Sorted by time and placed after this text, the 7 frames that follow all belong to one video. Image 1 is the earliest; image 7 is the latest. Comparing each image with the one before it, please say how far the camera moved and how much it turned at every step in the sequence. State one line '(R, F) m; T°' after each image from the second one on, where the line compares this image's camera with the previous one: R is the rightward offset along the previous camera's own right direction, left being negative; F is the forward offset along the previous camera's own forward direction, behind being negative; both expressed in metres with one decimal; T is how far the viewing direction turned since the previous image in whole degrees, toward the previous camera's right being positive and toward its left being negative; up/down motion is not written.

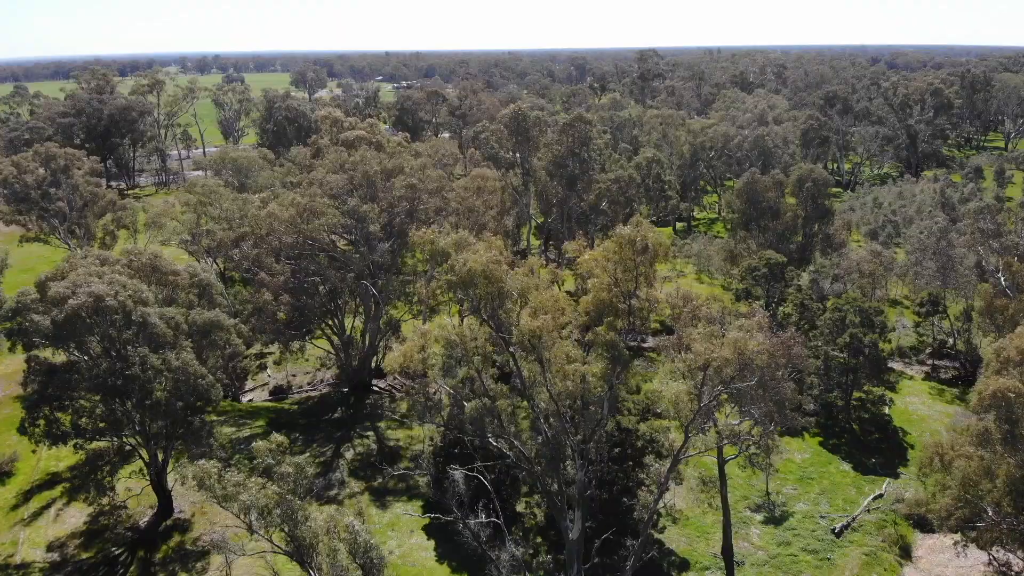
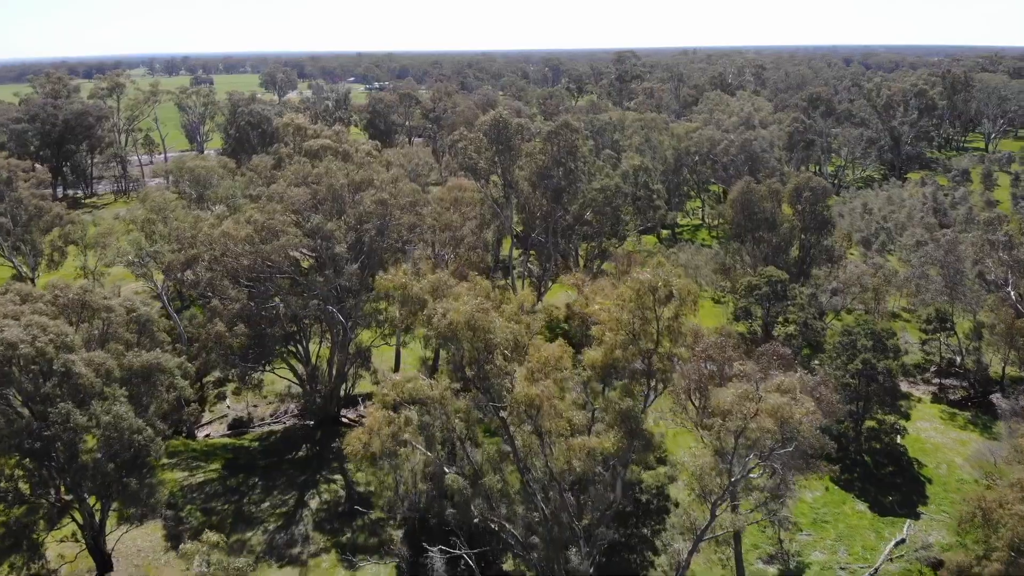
(-0.2, +2.7) m; +2°
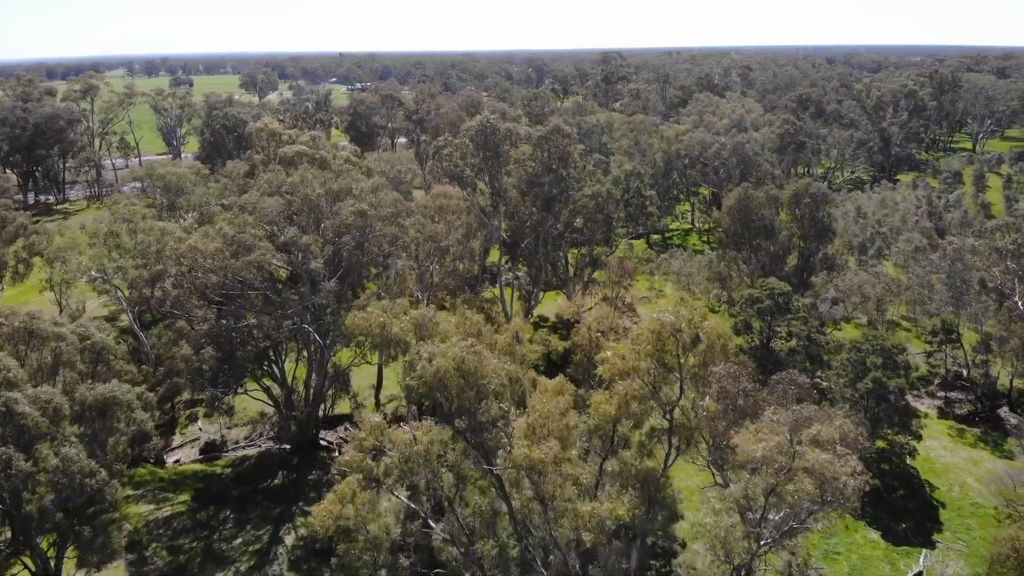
(-0.1, +1.7) m; +1°
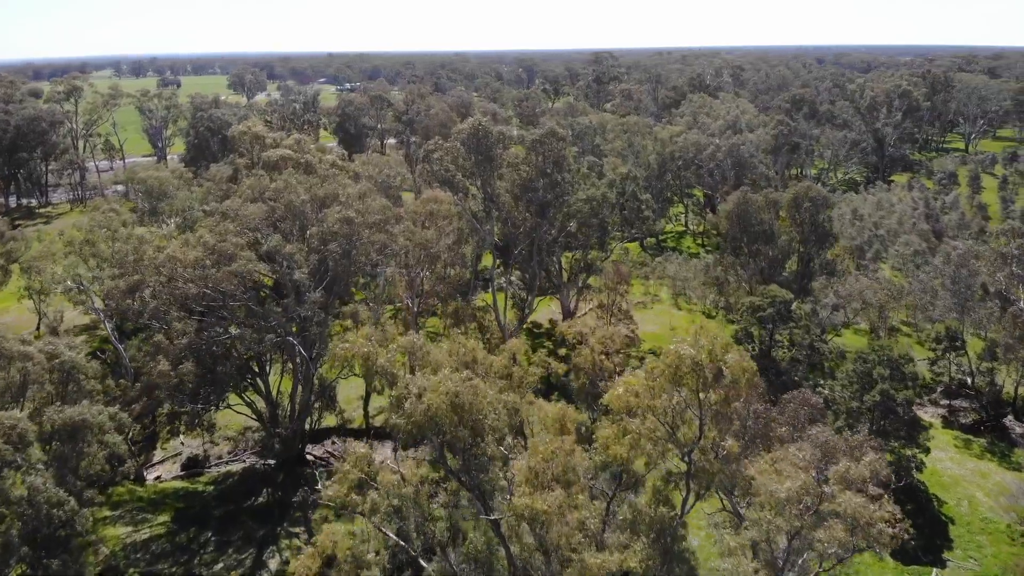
(-0.1, +1.0) m; +1°
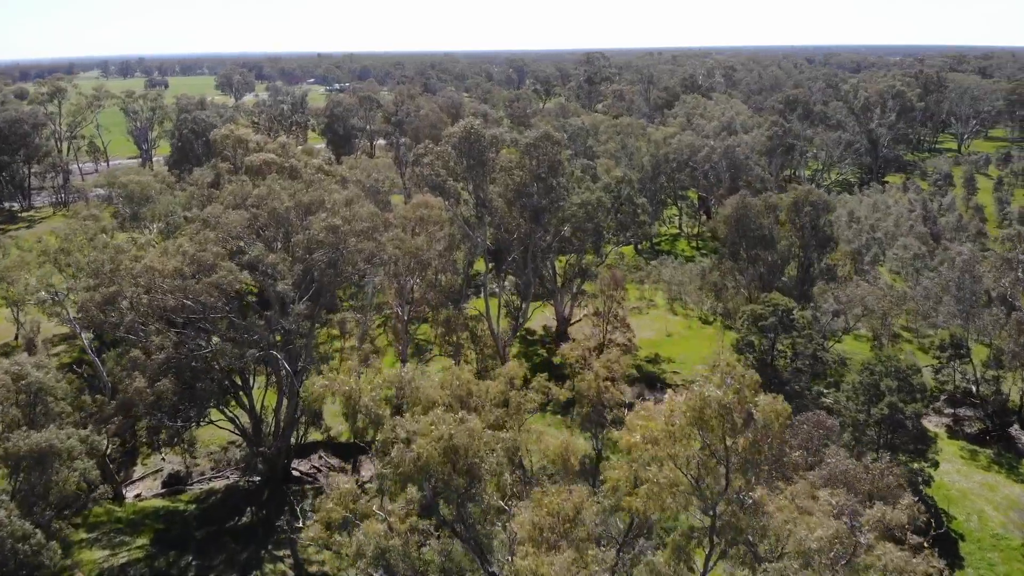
(-0.1, +1.0) m; +1°
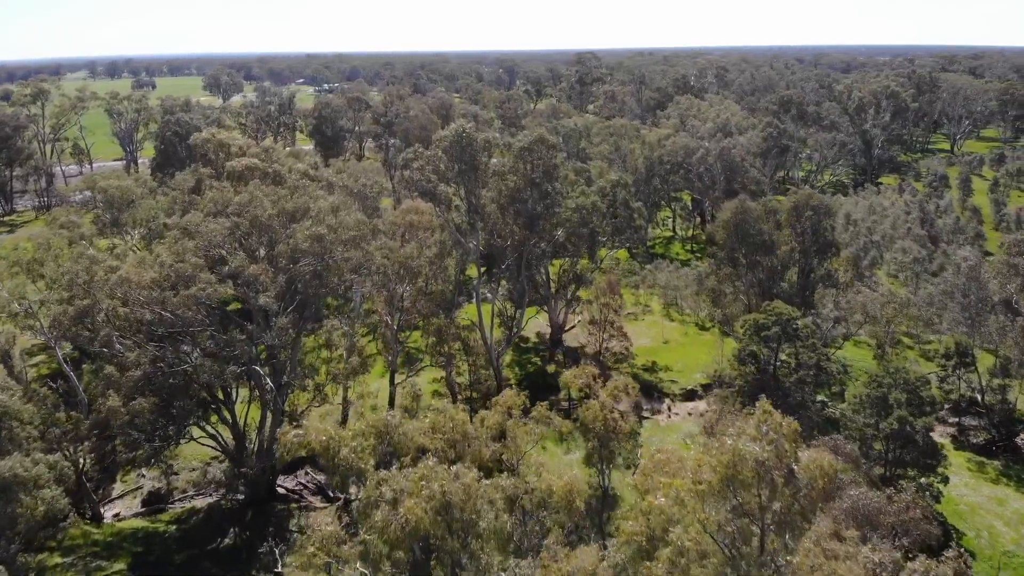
(-0.1, +1.0) m; +1°
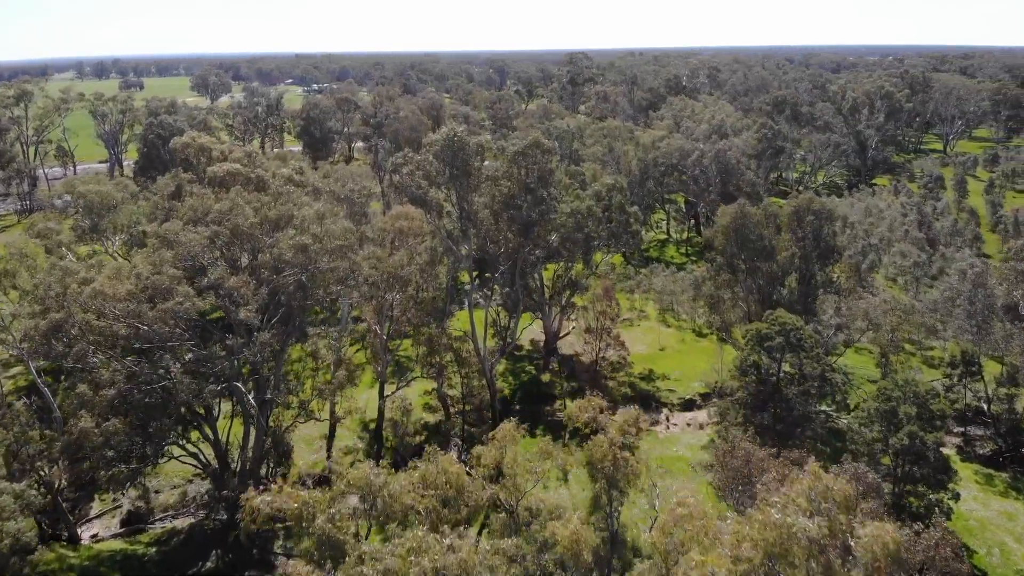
(-0.1, +1.0) m; +1°
